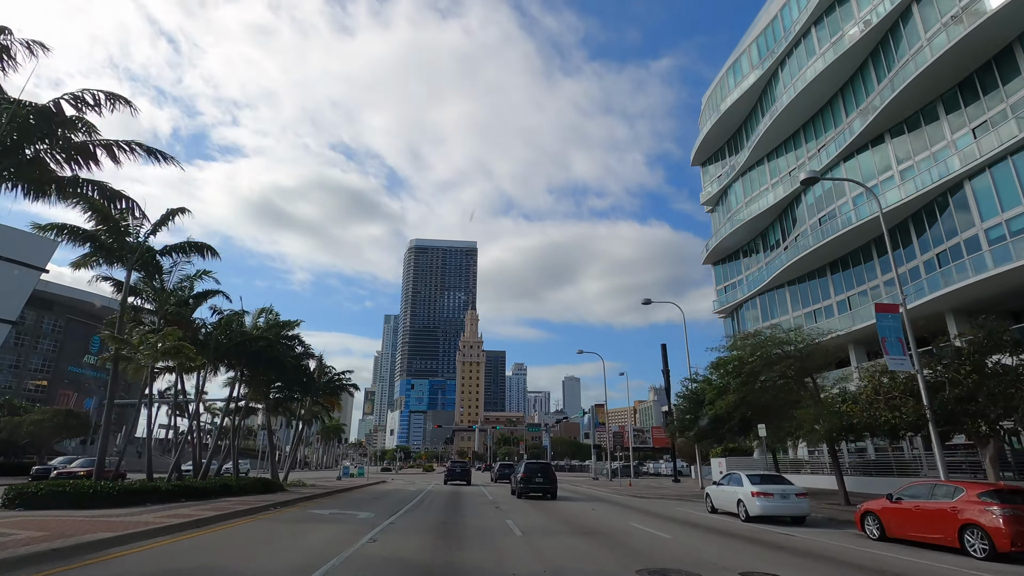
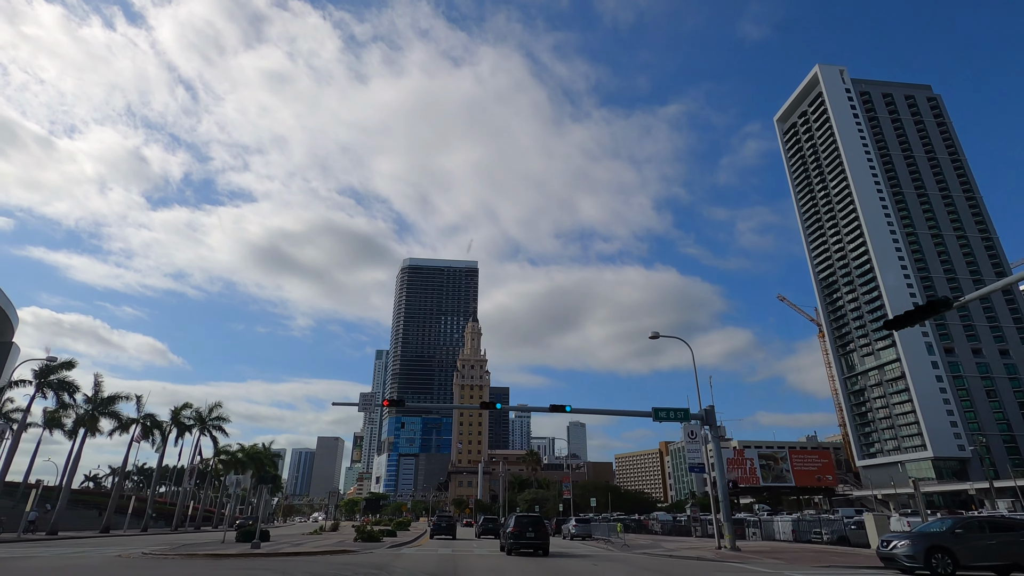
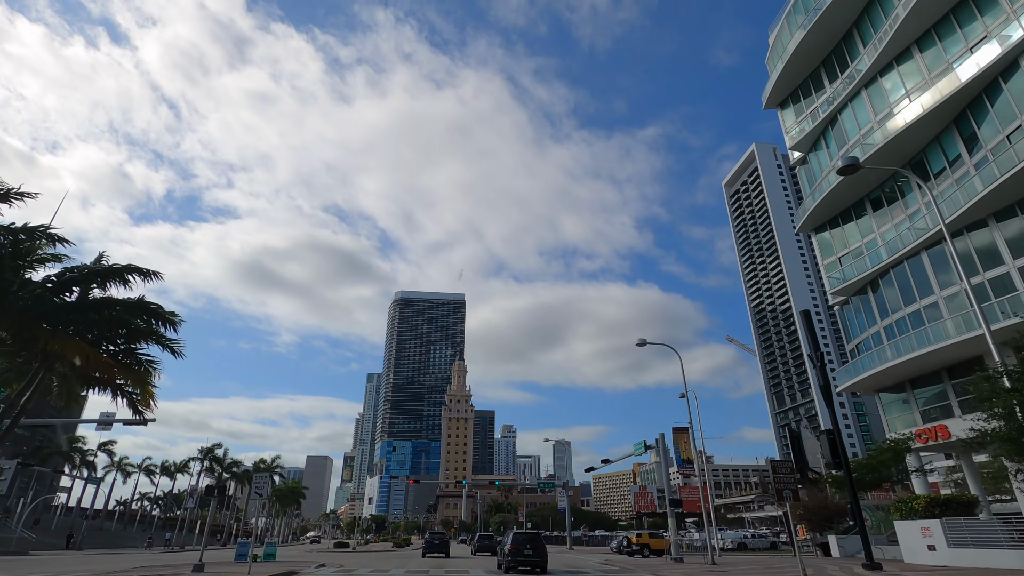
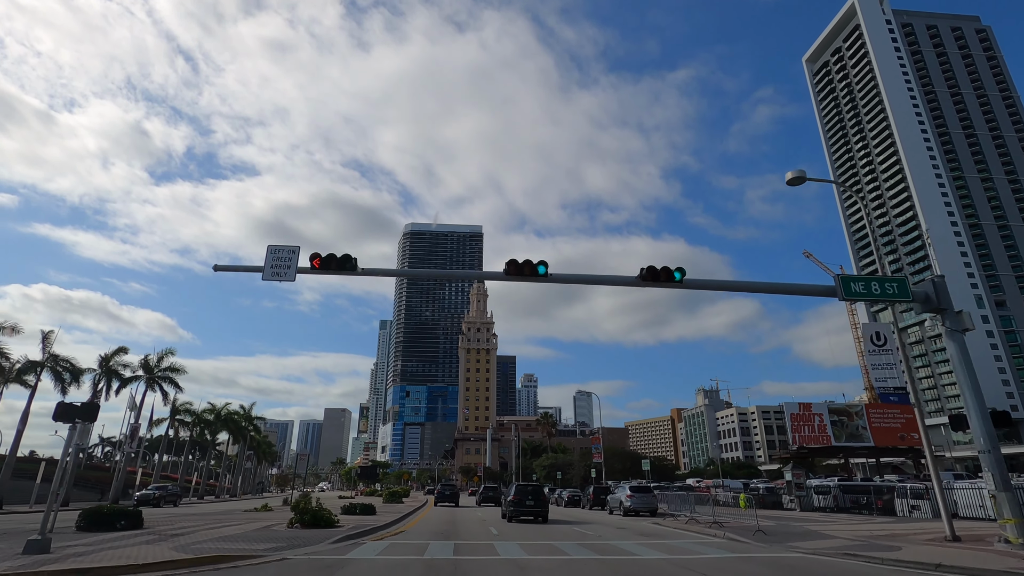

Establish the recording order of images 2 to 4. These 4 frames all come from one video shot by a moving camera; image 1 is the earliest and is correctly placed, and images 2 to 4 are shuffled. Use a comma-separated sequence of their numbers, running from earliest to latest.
3, 2, 4
